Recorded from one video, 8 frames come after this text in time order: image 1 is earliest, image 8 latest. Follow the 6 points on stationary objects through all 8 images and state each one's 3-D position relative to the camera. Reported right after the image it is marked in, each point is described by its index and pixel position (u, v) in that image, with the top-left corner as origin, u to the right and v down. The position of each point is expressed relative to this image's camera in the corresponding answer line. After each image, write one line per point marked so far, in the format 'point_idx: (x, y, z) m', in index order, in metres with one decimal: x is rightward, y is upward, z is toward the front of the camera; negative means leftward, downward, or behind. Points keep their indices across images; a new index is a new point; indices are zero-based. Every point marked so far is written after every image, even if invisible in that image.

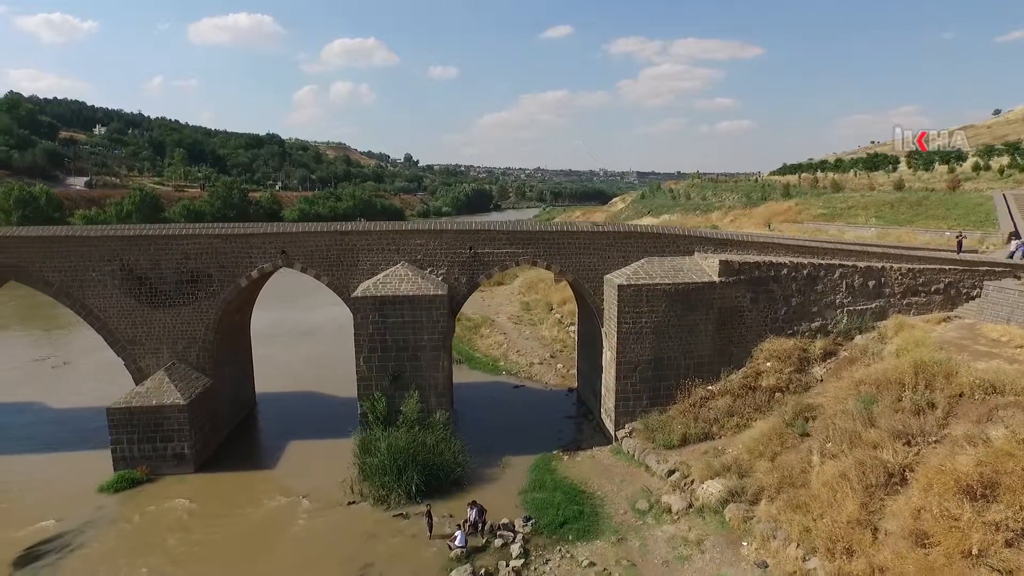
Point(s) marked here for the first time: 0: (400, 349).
0: (-1.8, -1.1, +9.6) m
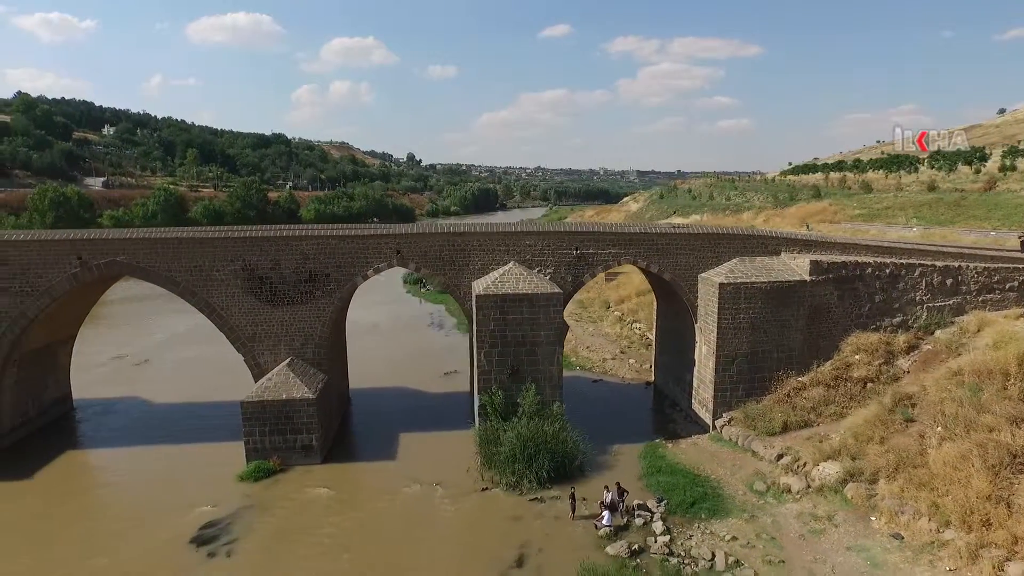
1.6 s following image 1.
0: (+0.2, -1.0, +10.2) m
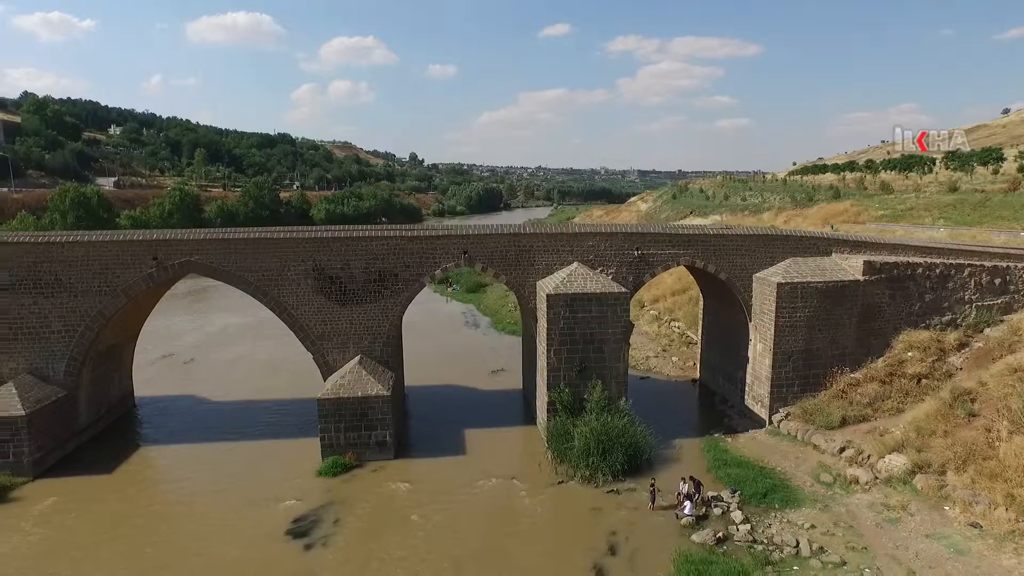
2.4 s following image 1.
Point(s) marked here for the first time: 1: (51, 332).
0: (+1.5, -1.0, +10.6) m
1: (-9.1, -0.9, +10.6) m
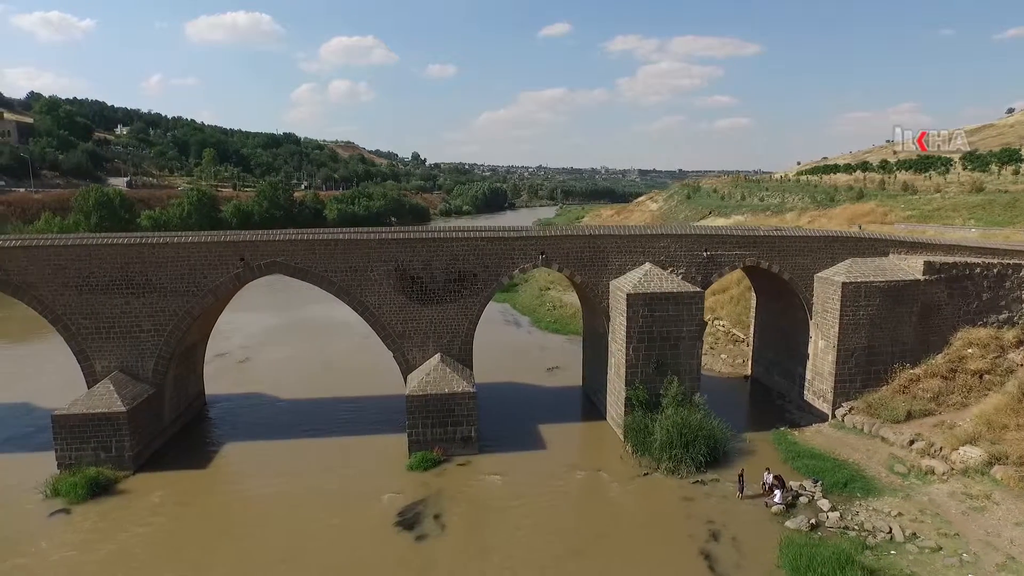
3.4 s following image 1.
0: (+3.1, -1.0, +11.0) m
1: (-7.5, -0.9, +11.0) m
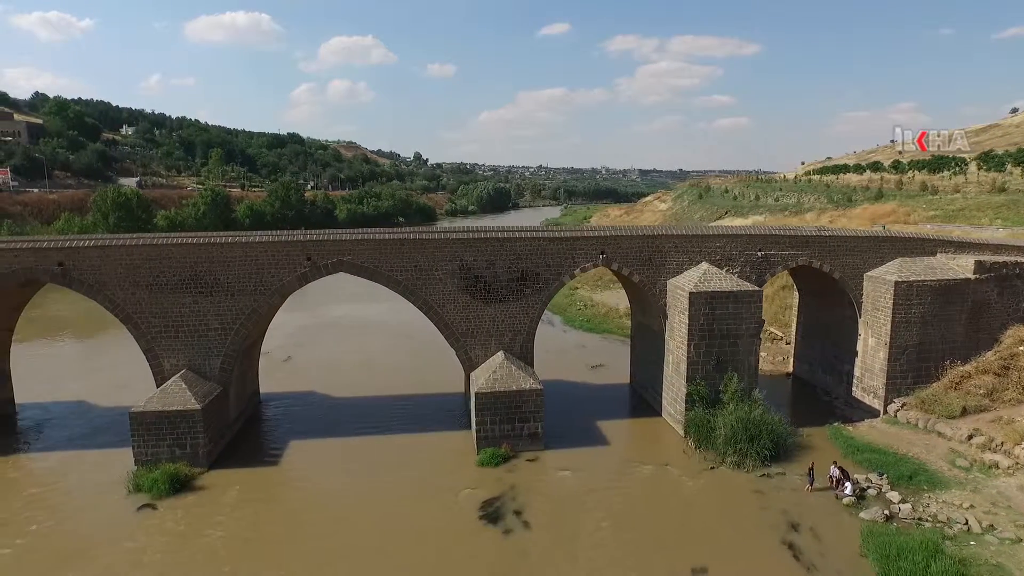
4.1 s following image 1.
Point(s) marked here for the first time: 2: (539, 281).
0: (+4.3, -1.0, +11.2) m
1: (-6.3, -0.9, +11.2) m
2: (+0.6, +0.1, +11.6) m
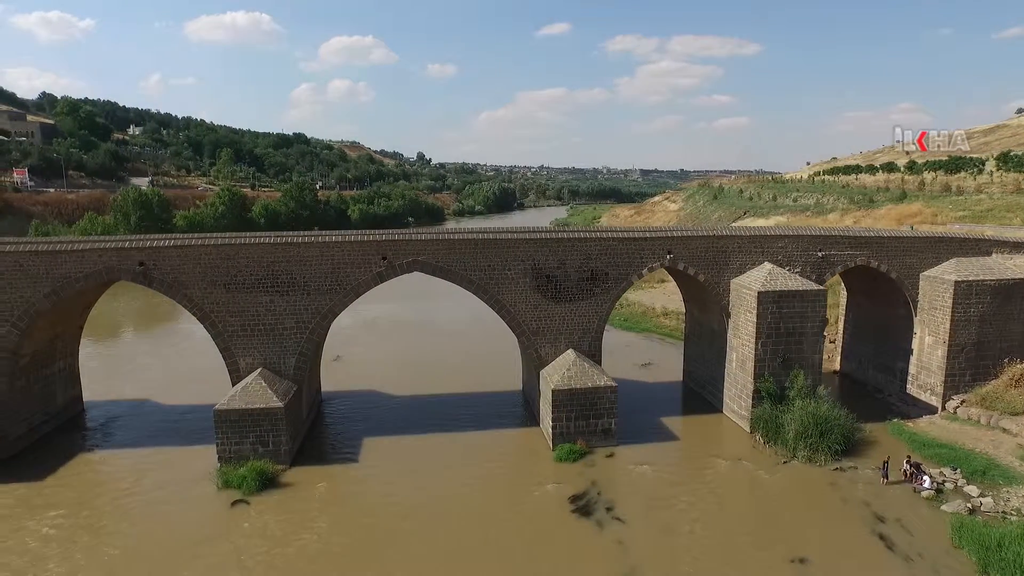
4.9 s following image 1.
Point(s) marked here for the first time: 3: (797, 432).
0: (+5.8, -1.0, +11.4) m
1: (-4.8, -0.9, +11.5) m
2: (+2.1, +0.2, +11.8) m
3: (+5.6, -2.8, +10.7) m
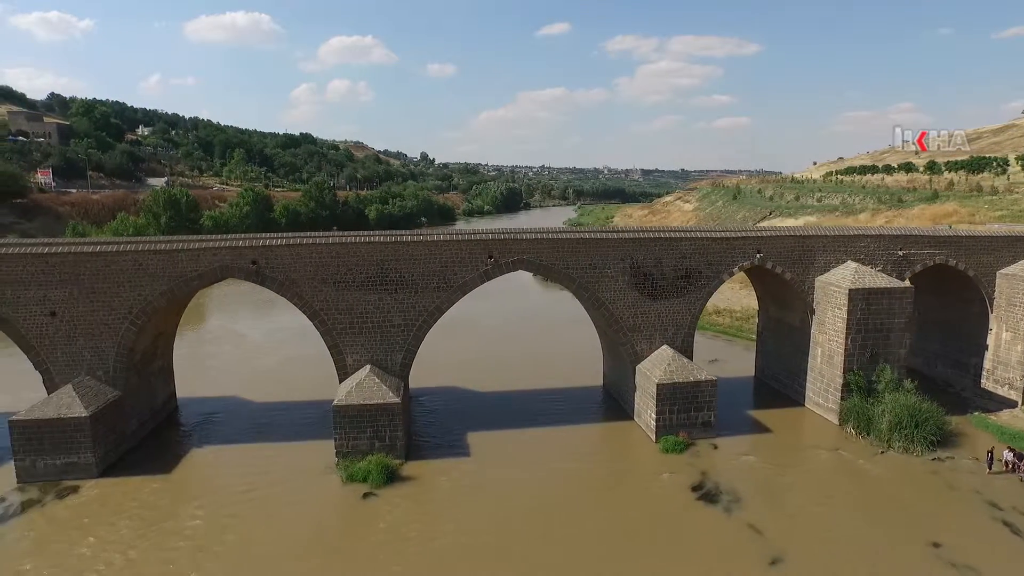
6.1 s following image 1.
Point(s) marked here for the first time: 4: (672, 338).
0: (+8.0, -0.9, +11.8) m
1: (-2.6, -0.8, +11.8) m
2: (+4.2, +0.2, +12.2) m
3: (+7.7, -2.8, +11.0) m
4: (+3.6, -1.1, +12.3) m
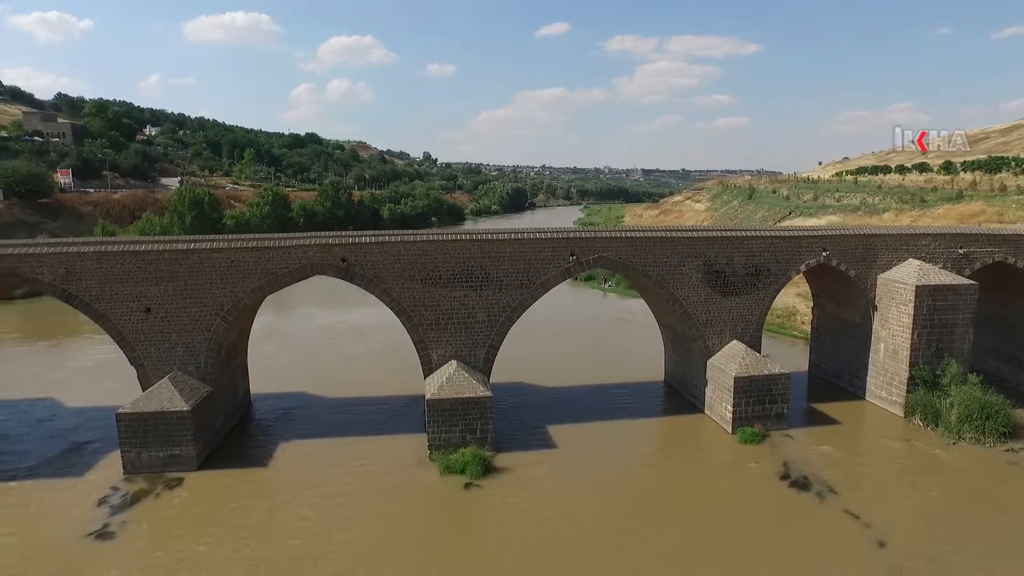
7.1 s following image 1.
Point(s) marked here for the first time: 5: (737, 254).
0: (+9.7, -0.9, +12.2) m
1: (-0.9, -0.8, +12.1) m
2: (+5.9, +0.3, +12.5) m
3: (+9.5, -2.7, +11.4) m
4: (+5.3, -1.1, +12.6) m
5: (+5.1, +0.7, +12.3) m
